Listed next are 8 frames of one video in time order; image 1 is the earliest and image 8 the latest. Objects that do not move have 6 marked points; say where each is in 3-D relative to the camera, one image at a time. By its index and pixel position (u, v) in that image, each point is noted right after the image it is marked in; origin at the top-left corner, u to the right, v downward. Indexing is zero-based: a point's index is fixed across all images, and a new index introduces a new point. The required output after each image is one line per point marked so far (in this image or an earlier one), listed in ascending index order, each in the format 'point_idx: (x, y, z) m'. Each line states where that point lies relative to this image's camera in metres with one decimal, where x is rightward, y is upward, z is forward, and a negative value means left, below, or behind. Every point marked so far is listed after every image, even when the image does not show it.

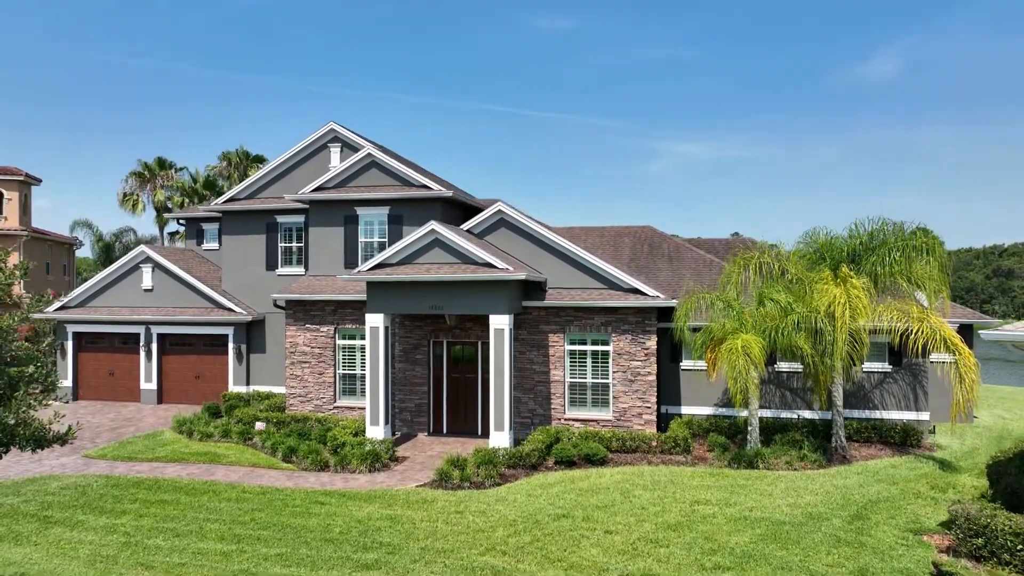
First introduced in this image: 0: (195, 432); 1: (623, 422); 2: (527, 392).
0: (-8.3, -3.8, +18.4) m
1: (+2.7, -3.3, +17.1) m
2: (+0.4, -2.6, +17.6) m
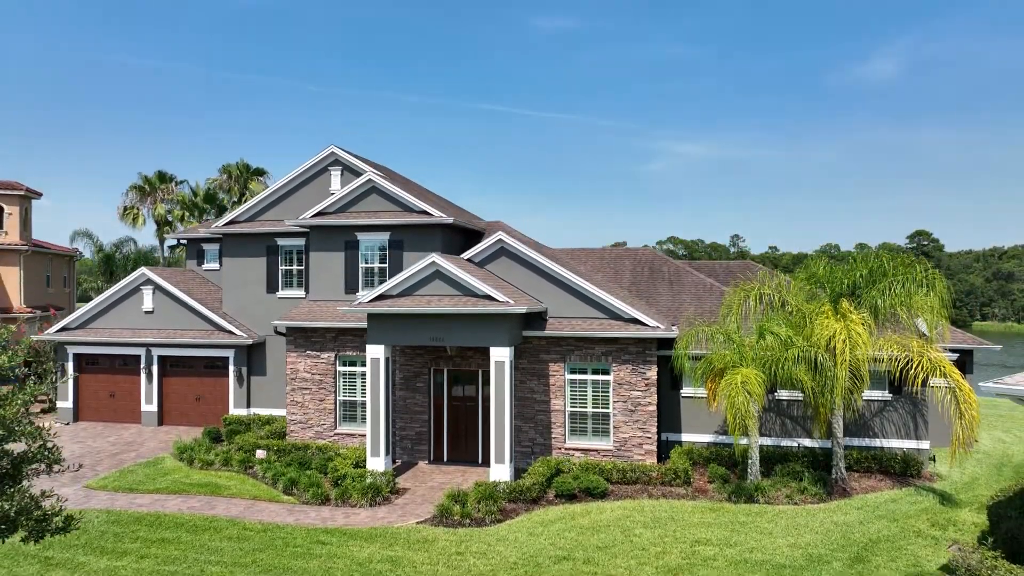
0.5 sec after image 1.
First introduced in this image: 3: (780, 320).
0: (-8.3, -4.5, +18.4) m
1: (+2.7, -4.0, +17.1) m
2: (+0.4, -3.3, +17.6) m
3: (+6.1, -0.8, +15.9) m
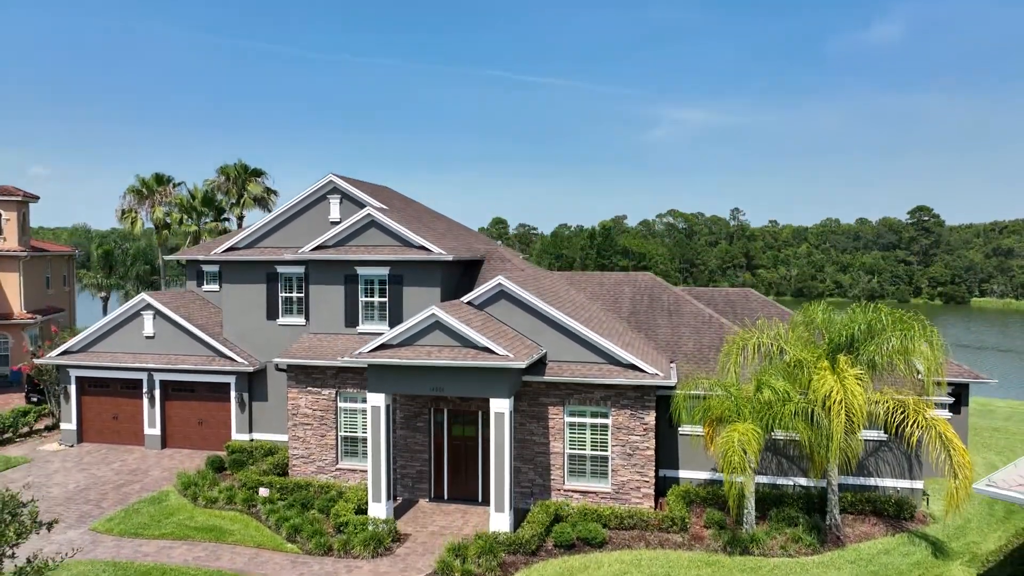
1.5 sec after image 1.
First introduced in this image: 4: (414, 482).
0: (-8.3, -5.6, +18.7) m
1: (+2.7, -5.1, +17.3) m
2: (+0.4, -4.4, +17.8) m
3: (+6.0, -1.9, +16.0) m
4: (-2.6, -5.1, +18.6) m
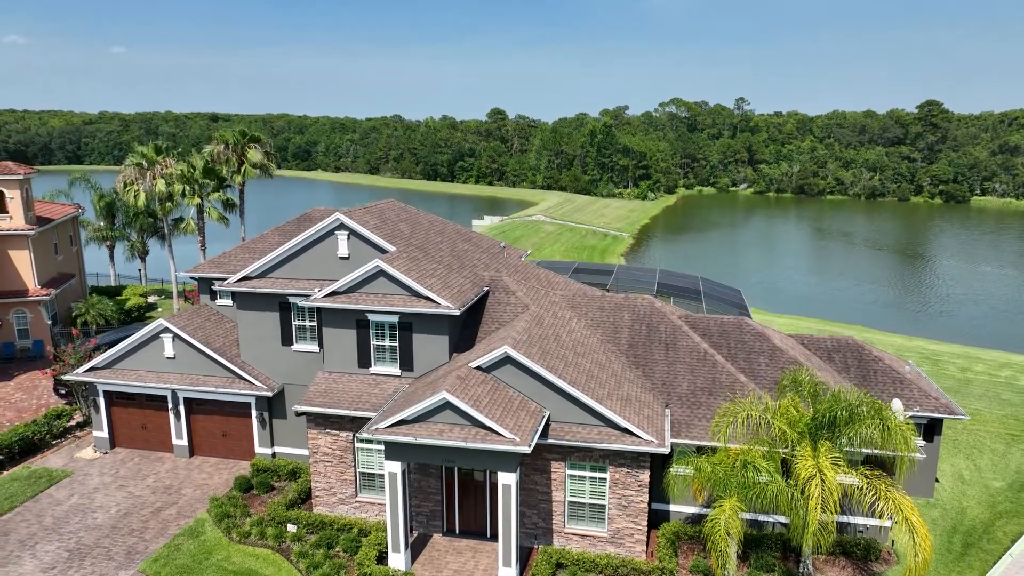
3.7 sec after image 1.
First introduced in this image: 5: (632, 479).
0: (-8.2, -7.1, +20.5) m
1: (+2.9, -6.9, +19.2) m
2: (+0.5, -6.1, +19.5) m
3: (+6.2, -4.0, +17.3) m
4: (-2.5, -6.7, +20.4) m
5: (+3.2, -5.1, +18.7) m
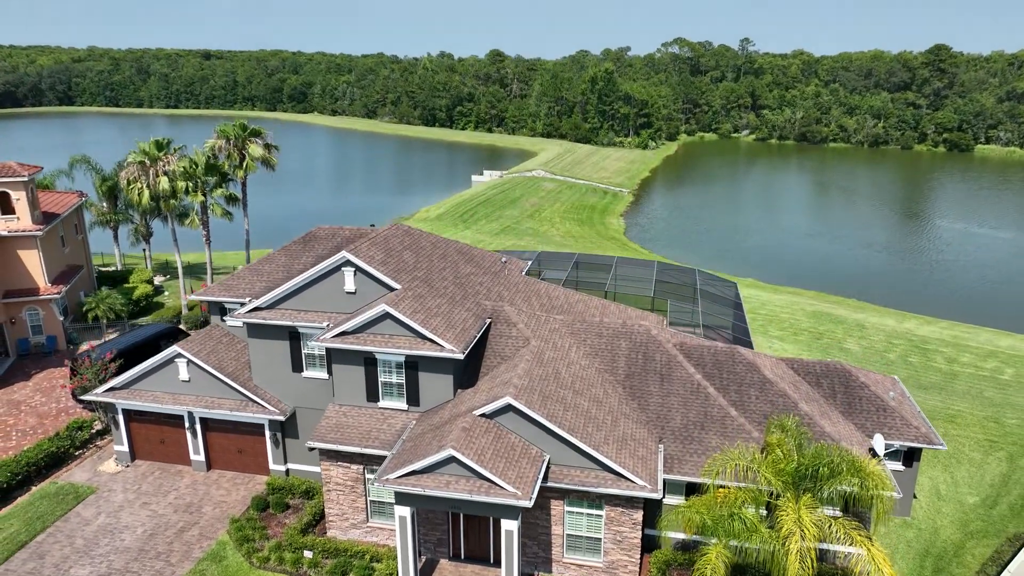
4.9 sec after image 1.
0: (-8.1, -8.4, +22.0) m
1: (+2.9, -8.3, +20.6) m
2: (+0.6, -7.5, +20.9) m
3: (+6.3, -5.6, +18.5) m
4: (-2.4, -8.0, +21.9) m
5: (+3.2, -6.6, +20.0) m
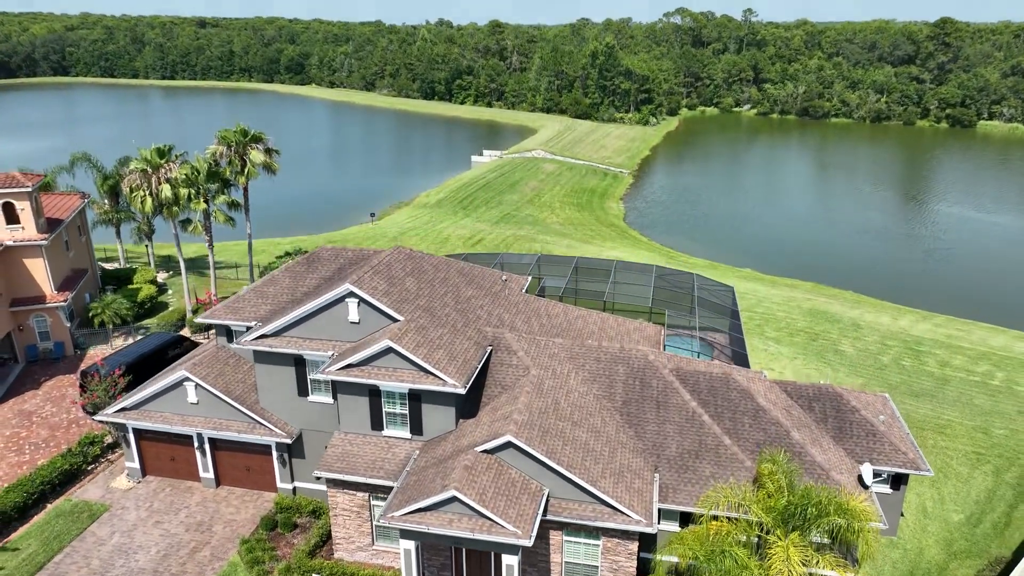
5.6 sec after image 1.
0: (-8.1, -9.5, +22.9) m
1: (+2.9, -9.4, +21.5) m
2: (+0.6, -8.6, +21.8) m
3: (+6.3, -6.8, +19.3) m
4: (-2.4, -9.1, +22.7) m
5: (+3.3, -7.8, +20.8) m
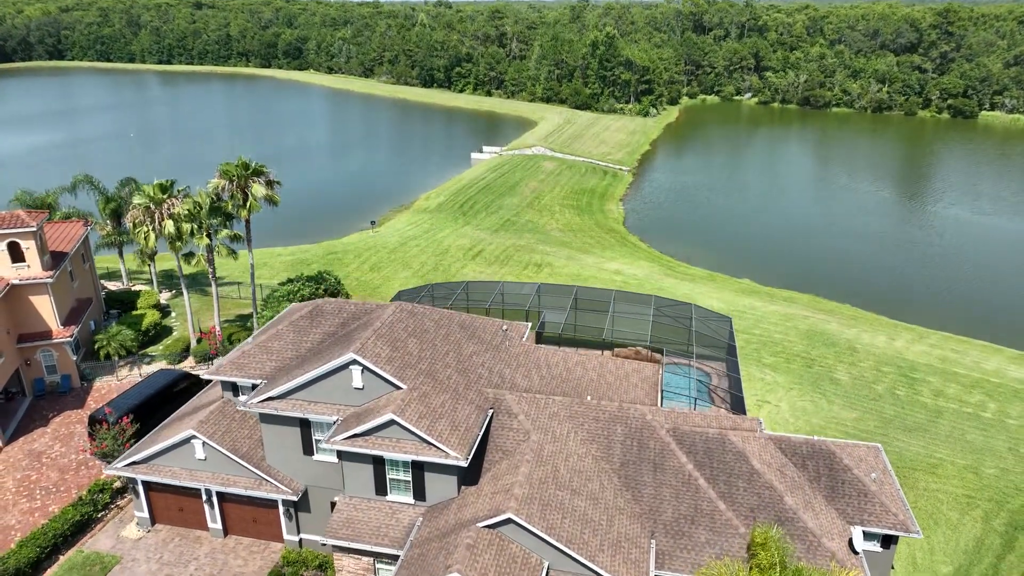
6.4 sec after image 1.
0: (-8.1, -11.9, +23.7) m
1: (+3.0, -11.8, +22.3) m
2: (+0.6, -11.0, +22.5) m
3: (+6.3, -9.3, +20.0) m
4: (-2.4, -11.4, +23.5) m
5: (+3.3, -10.2, +21.5) m
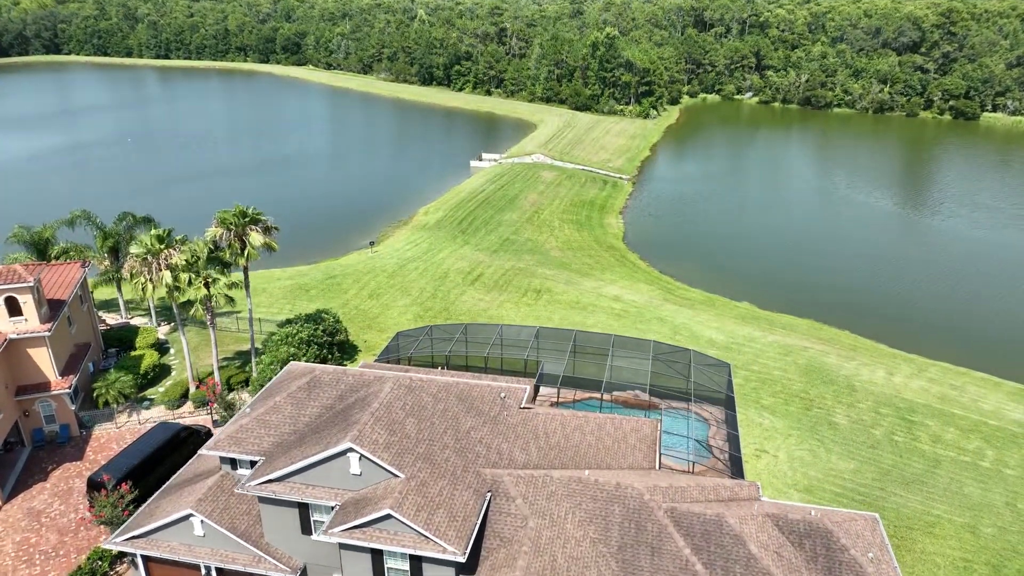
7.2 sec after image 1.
0: (-8.2, -14.9, +23.8) m
1: (+2.9, -14.9, +22.4) m
2: (+0.6, -14.1, +22.6) m
3: (+6.2, -12.3, +20.1) m
4: (-2.4, -14.5, +23.6) m
5: (+3.2, -13.2, +21.7) m
